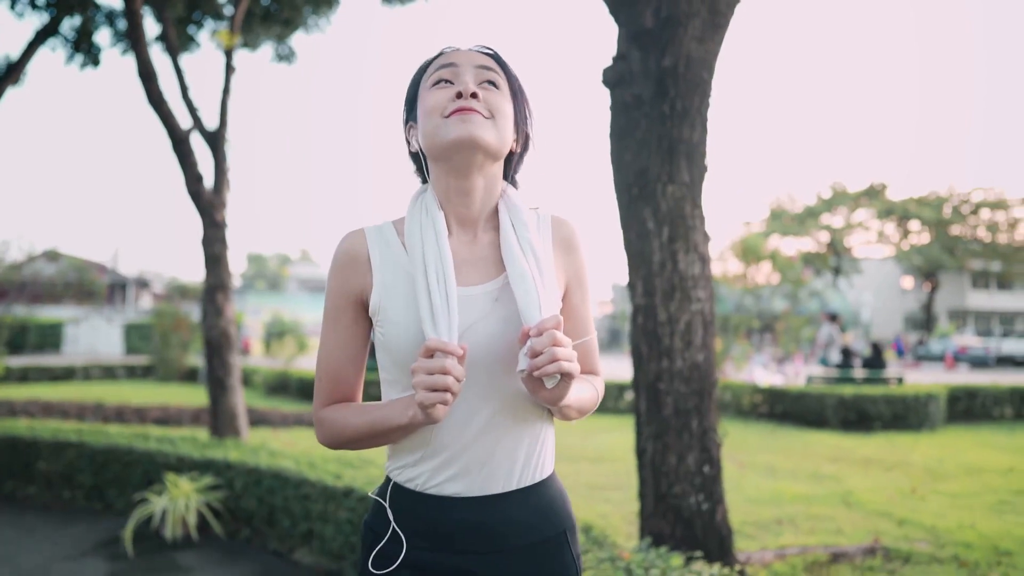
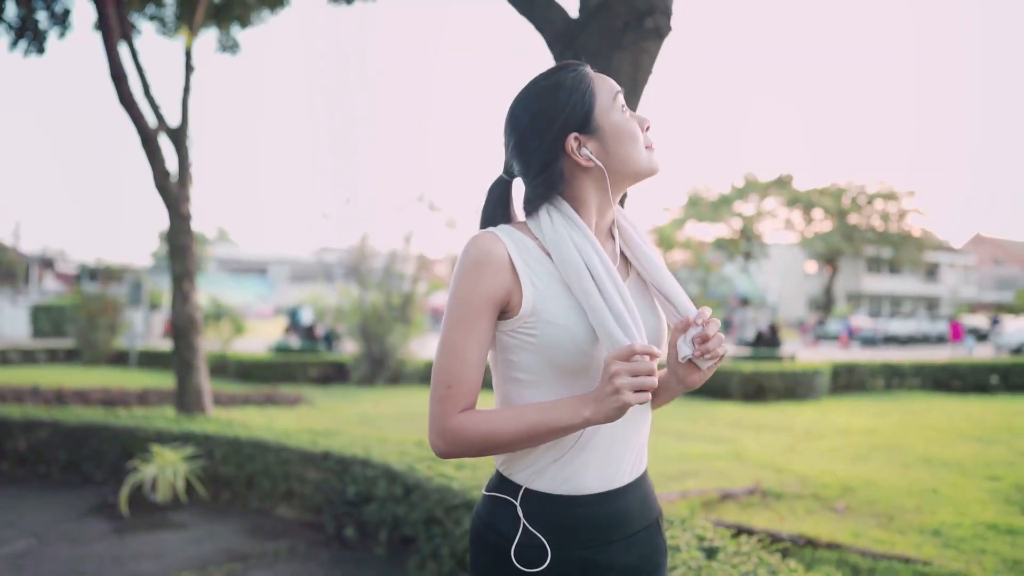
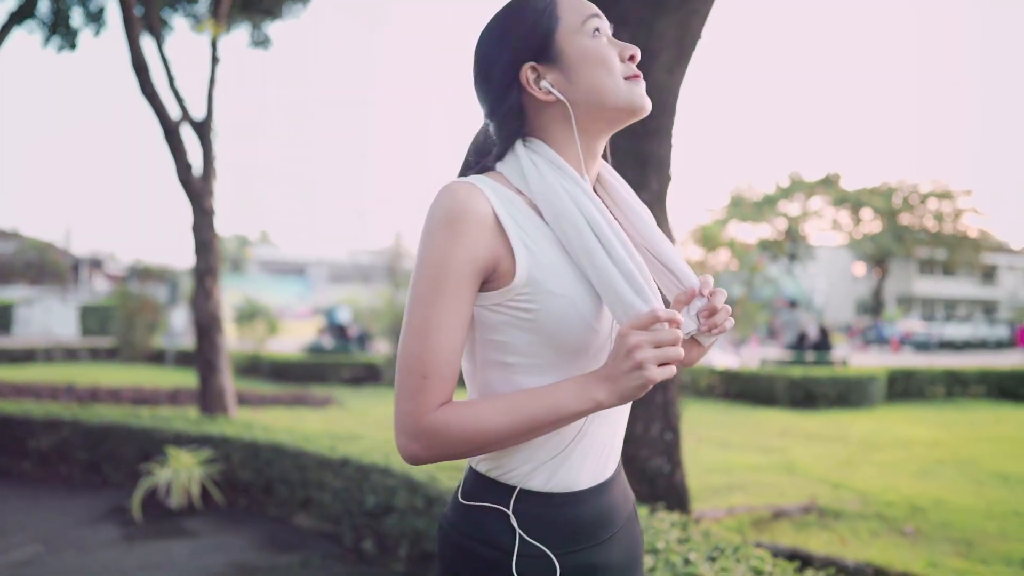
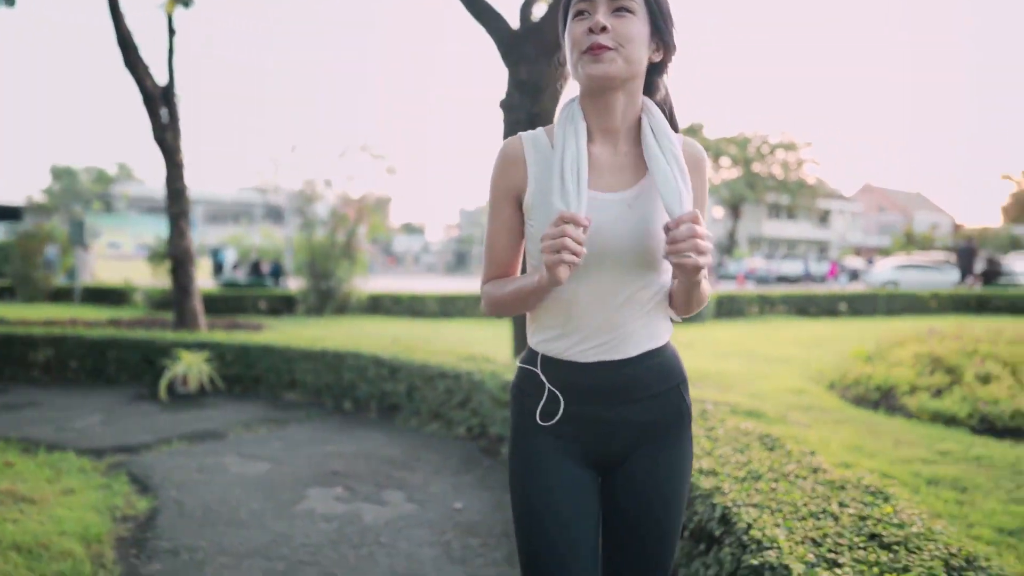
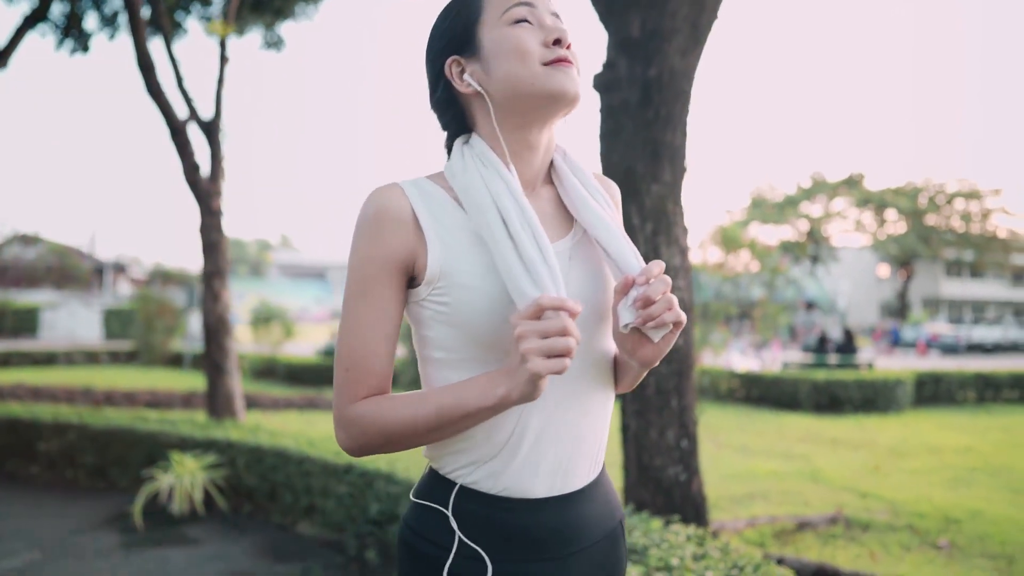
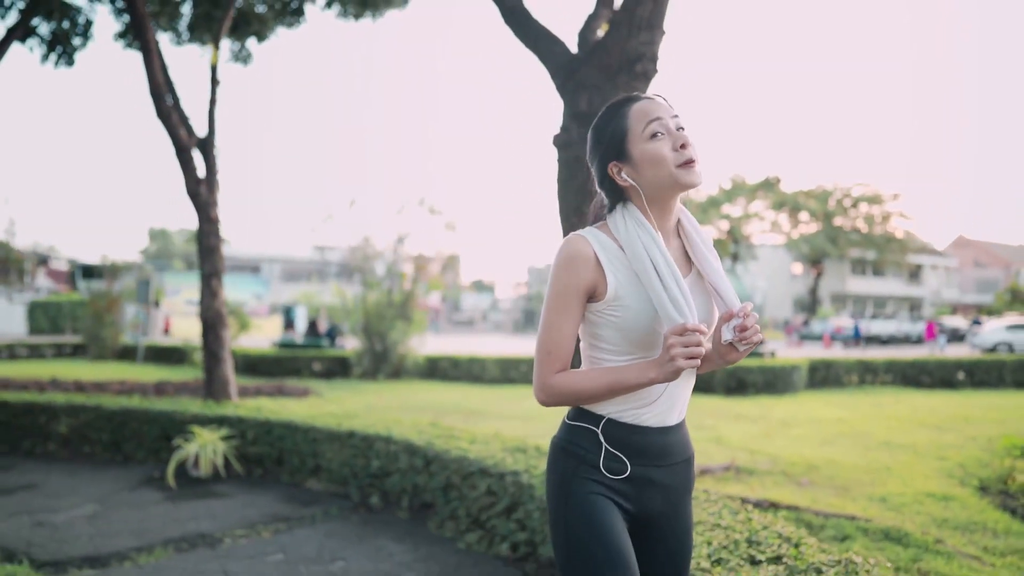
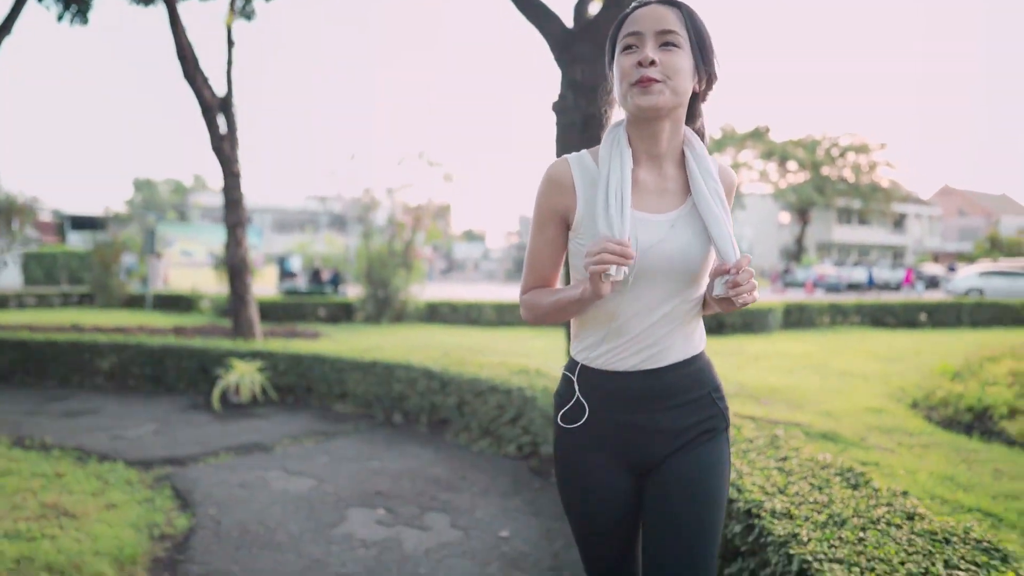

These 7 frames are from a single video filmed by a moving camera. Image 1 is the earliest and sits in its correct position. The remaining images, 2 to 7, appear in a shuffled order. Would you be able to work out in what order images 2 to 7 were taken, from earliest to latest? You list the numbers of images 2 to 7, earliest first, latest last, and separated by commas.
5, 3, 2, 6, 7, 4
